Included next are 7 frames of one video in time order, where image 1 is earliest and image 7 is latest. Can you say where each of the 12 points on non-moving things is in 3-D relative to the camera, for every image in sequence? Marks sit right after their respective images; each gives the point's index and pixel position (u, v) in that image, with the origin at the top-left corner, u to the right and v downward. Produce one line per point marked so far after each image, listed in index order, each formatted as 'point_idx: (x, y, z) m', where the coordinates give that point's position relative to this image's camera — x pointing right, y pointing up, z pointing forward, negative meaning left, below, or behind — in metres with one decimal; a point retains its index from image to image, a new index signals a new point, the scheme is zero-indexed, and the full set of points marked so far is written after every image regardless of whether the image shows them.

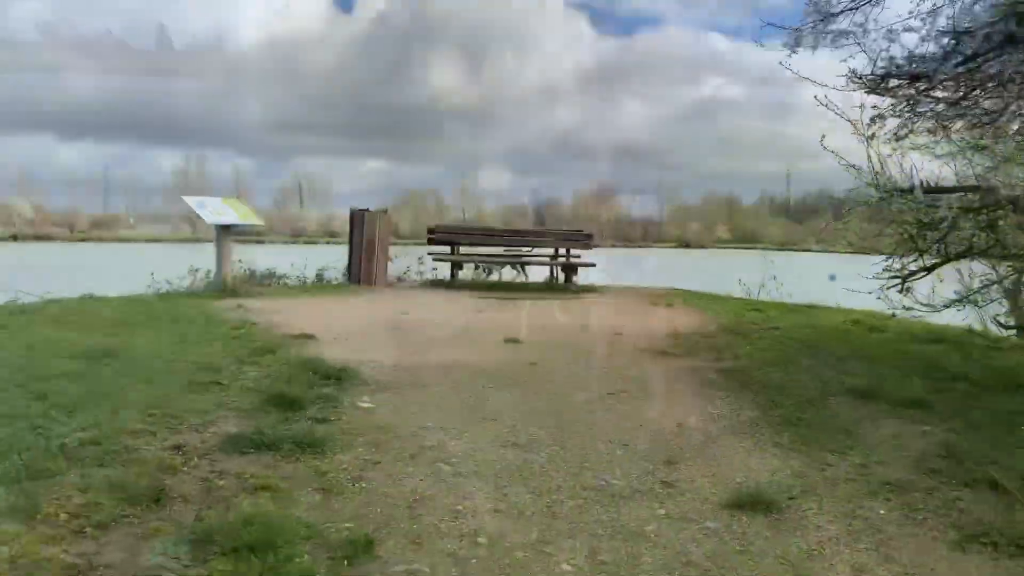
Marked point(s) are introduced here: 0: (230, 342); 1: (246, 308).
0: (-1.8, -0.3, +5.4) m
1: (-2.6, -0.2, +8.3) m
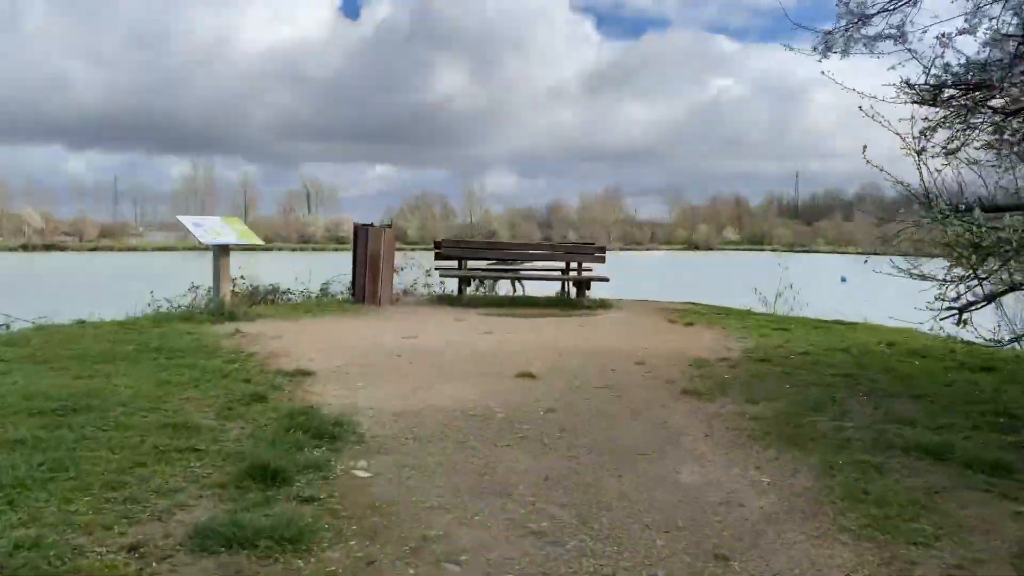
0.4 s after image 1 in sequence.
0: (-1.8, -0.6, +5.0) m
1: (-2.5, -0.5, +7.9) m
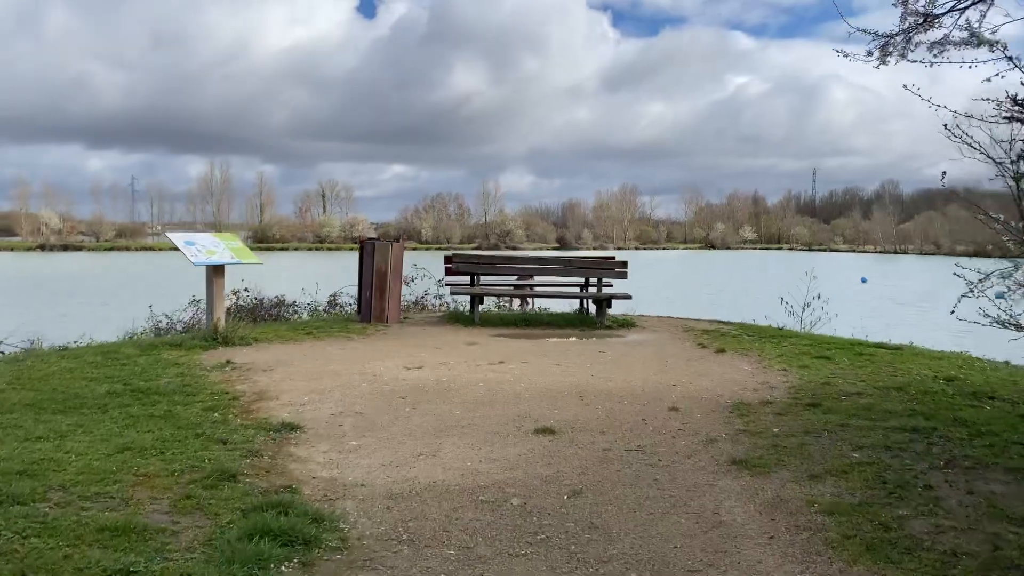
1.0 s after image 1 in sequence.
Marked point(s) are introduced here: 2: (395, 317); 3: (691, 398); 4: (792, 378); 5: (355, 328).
0: (-1.7, -0.8, +4.3) m
1: (-2.4, -0.7, +7.2) m
2: (-1.5, -0.4, +10.6) m
3: (+1.3, -0.8, +6.0) m
4: (+2.3, -0.8, +6.9) m
5: (-1.9, -0.5, +9.9) m
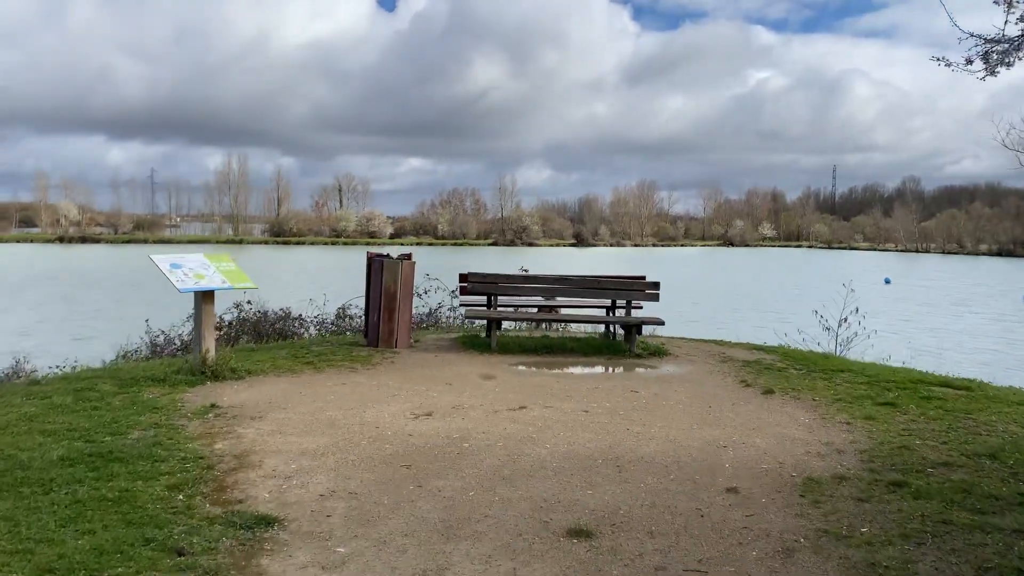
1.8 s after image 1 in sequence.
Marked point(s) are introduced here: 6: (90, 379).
0: (-1.6, -1.1, +3.4) m
1: (-2.2, -1.0, +6.3) m
2: (-1.3, -0.6, +9.8) m
3: (+1.4, -1.1, +5.0) m
4: (+2.5, -1.1, +5.9) m
5: (-1.7, -0.7, +9.0) m
6: (-4.0, -0.8, +7.7) m
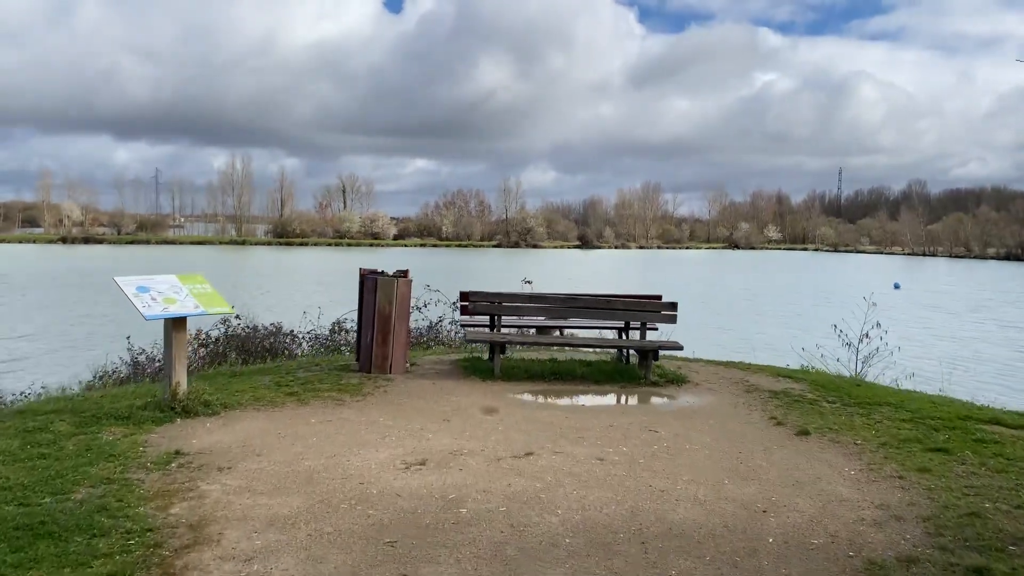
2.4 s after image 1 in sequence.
0: (-1.5, -1.3, +2.7) m
1: (-2.2, -1.2, +5.6) m
2: (-1.2, -0.8, +9.0) m
3: (+1.5, -1.3, +4.2) m
4: (+2.5, -1.3, +5.1) m
5: (-1.6, -1.0, +8.3) m
6: (-3.9, -1.1, +6.9) m
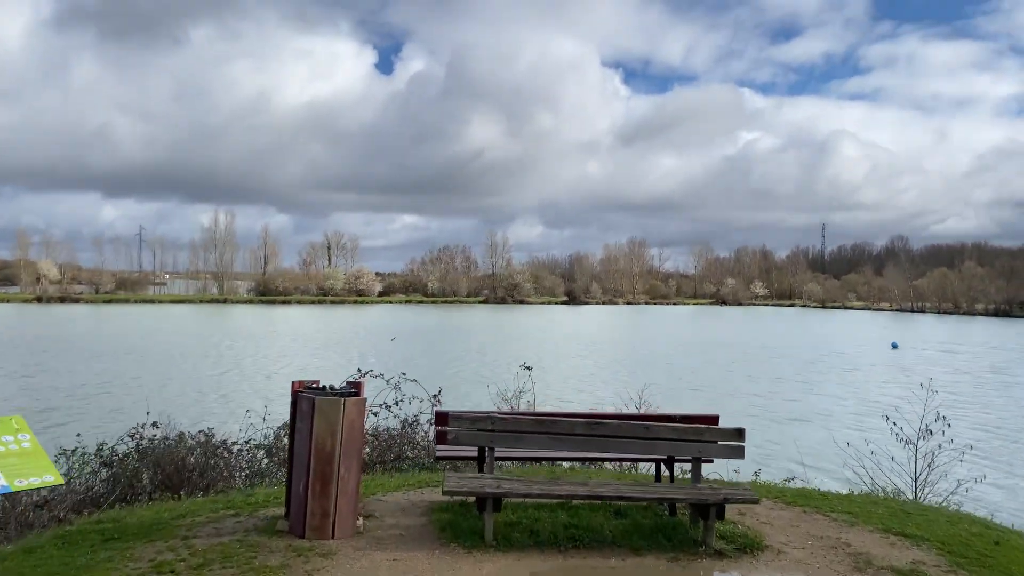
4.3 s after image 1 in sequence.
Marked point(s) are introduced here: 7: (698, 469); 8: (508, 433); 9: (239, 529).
0: (-1.4, -1.8, -0.1) m
1: (-2.1, -1.9, +2.8) m
2: (-1.2, -1.8, +6.2) m
3: (+1.5, -2.0, +1.5) m
4: (+2.6, -2.0, +2.4) m
5: (-1.6, -1.9, +5.5) m
6: (-3.9, -1.9, +4.1) m
7: (+1.5, -1.5, +6.6) m
8: (0.0, -1.1, +6.4) m
9: (-2.2, -1.9, +6.4) m
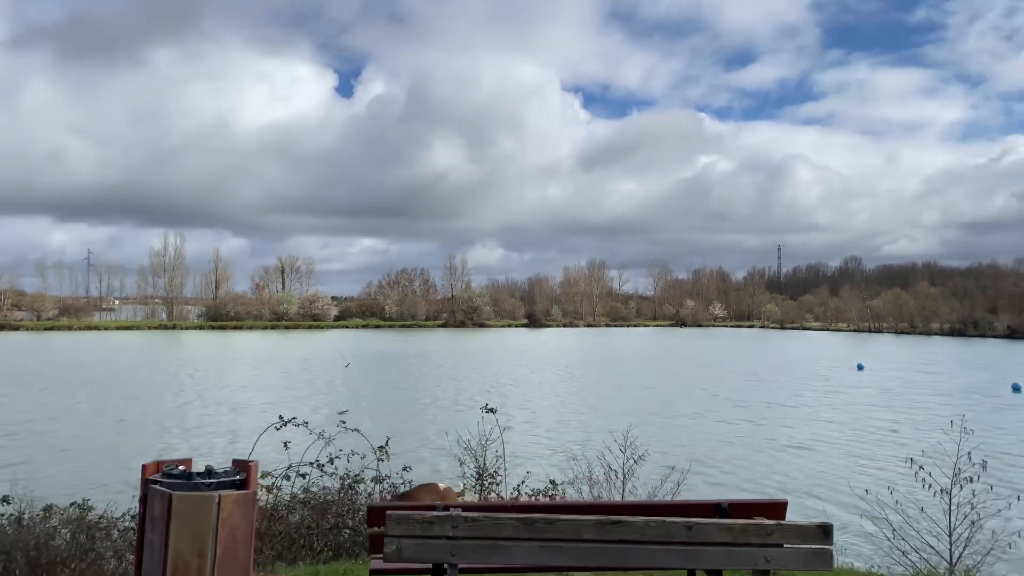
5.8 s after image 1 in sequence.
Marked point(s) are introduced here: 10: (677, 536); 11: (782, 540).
0: (-1.3, -1.8, -2.4) m
1: (-2.1, -2.0, +0.5) m
2: (-1.4, -1.9, +3.9) m
3: (+1.6, -2.0, -0.7) m
4: (+2.7, -2.0, +0.3) m
5: (-1.7, -2.0, +3.2) m
6: (-3.9, -2.0, +1.7) m
7: (+1.3, -1.6, +4.5) m
8: (-0.2, -1.3, +4.2) m
9: (-2.3, -2.0, +4.1) m
10: (+0.9, -1.3, +4.3) m
11: (+1.4, -1.3, +4.4) m
